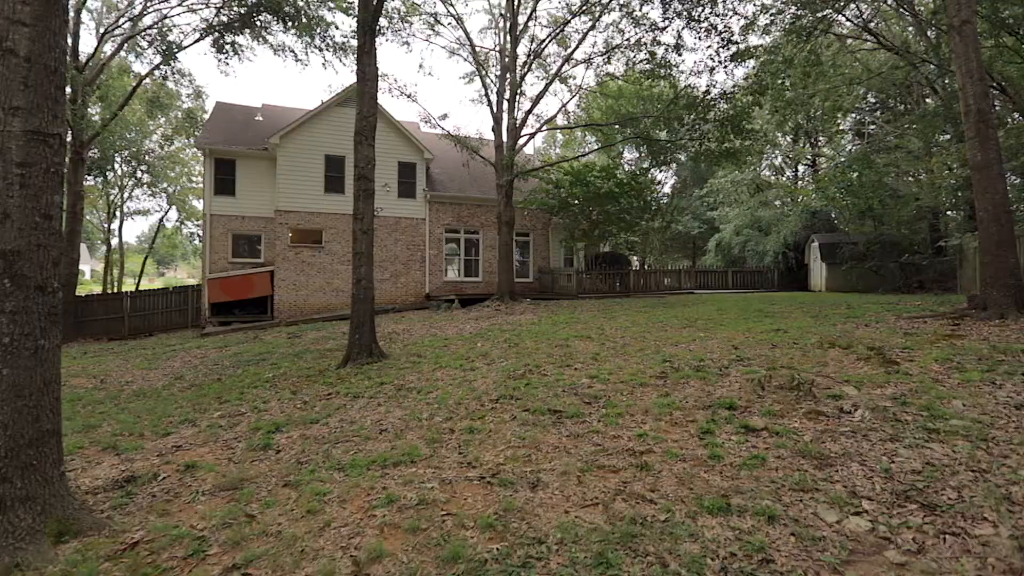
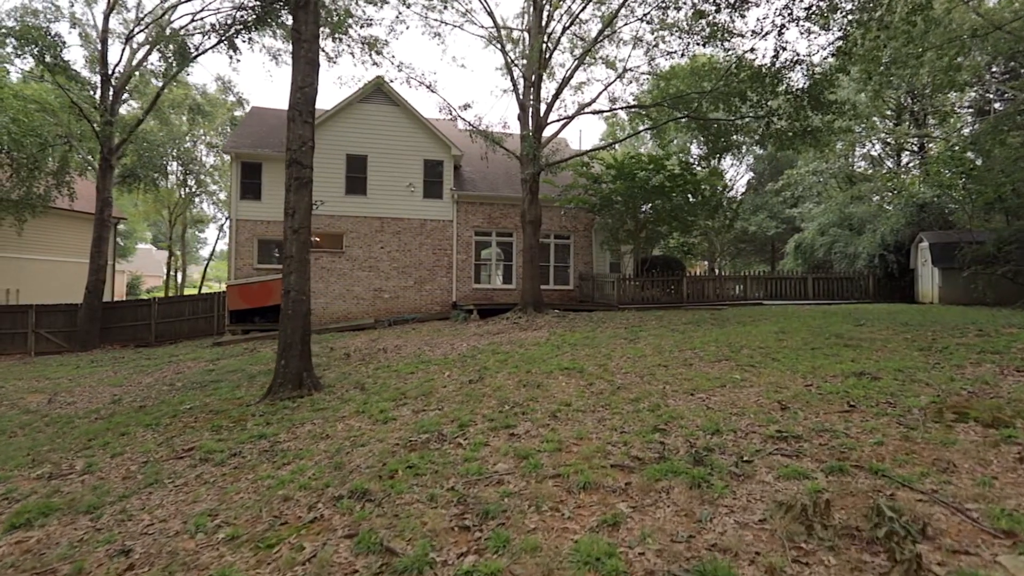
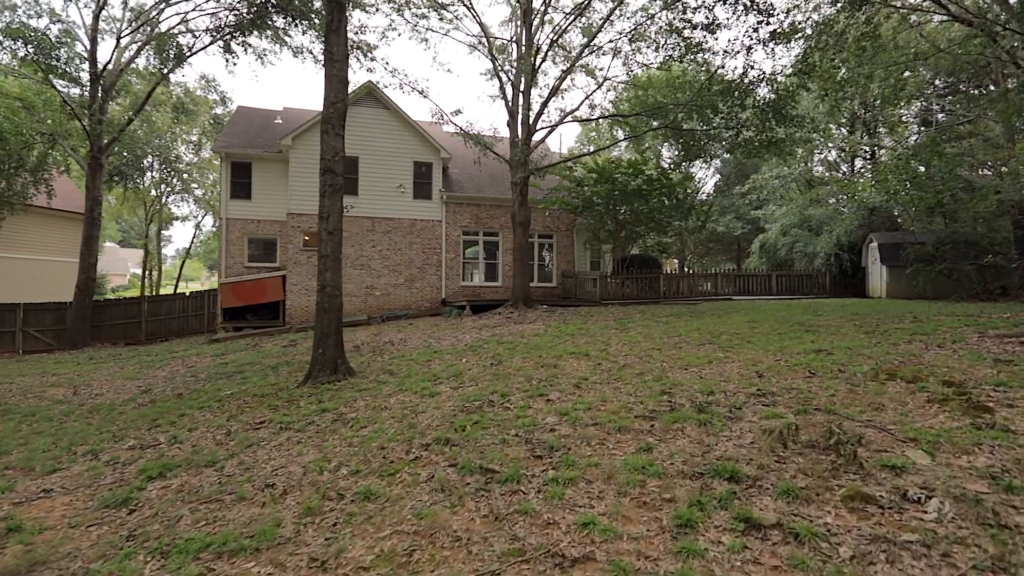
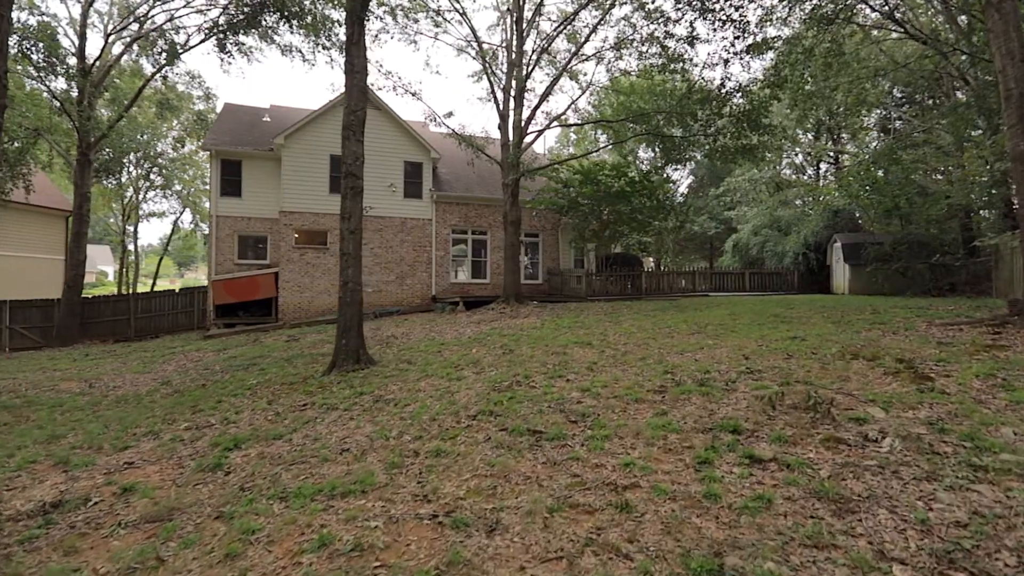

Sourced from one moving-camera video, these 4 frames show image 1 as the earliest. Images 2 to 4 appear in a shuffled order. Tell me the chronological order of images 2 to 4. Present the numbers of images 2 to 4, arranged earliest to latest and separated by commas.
4, 3, 2
